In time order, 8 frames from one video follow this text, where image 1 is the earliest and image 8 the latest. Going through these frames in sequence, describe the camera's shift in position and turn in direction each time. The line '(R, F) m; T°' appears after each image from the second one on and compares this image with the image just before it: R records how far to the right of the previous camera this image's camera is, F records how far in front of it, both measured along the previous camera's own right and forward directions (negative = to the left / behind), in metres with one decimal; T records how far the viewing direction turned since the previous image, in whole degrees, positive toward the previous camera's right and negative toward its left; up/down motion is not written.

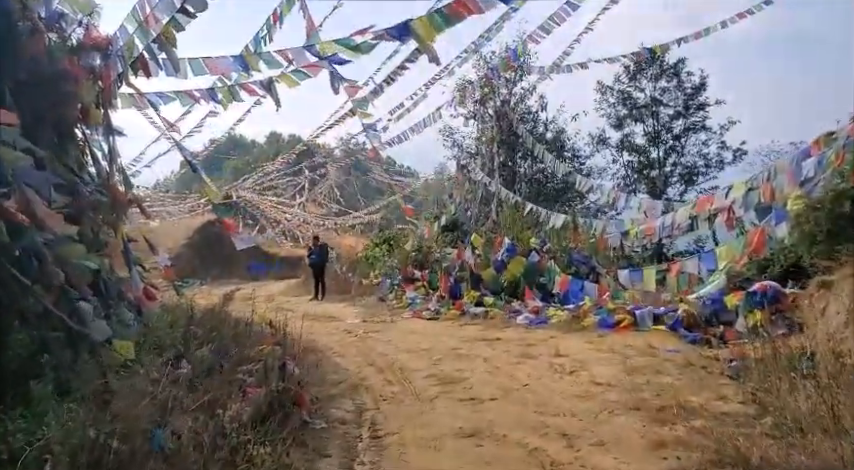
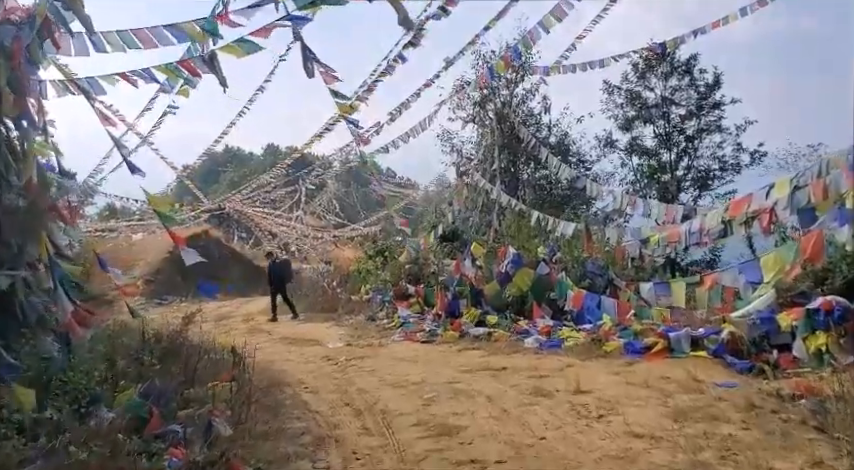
(+0.1, +1.4) m; 0°
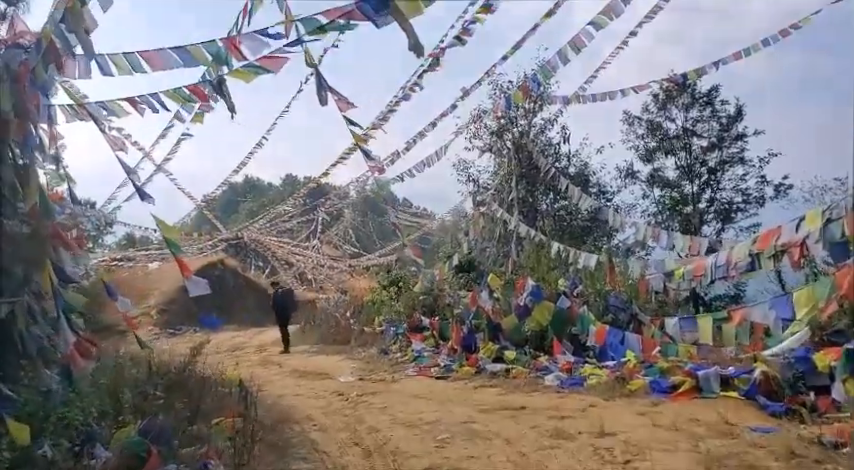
(0.0, +0.2) m; -2°
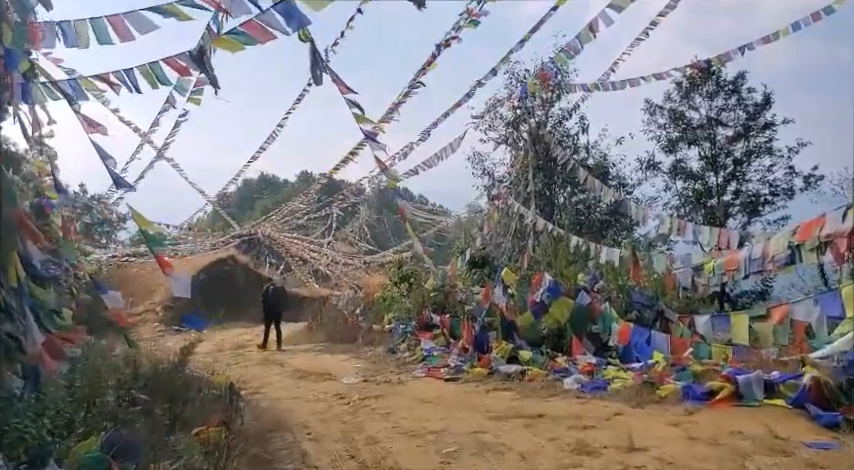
(+0.1, +0.7) m; -2°
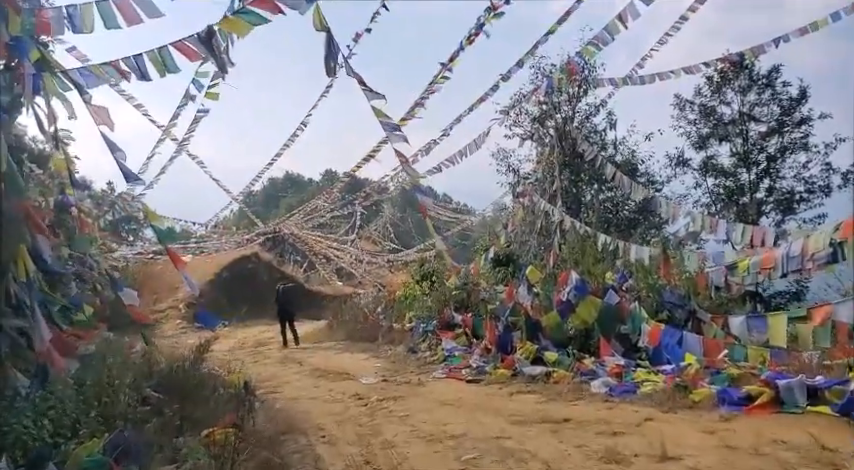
(0.0, +0.3) m; -2°
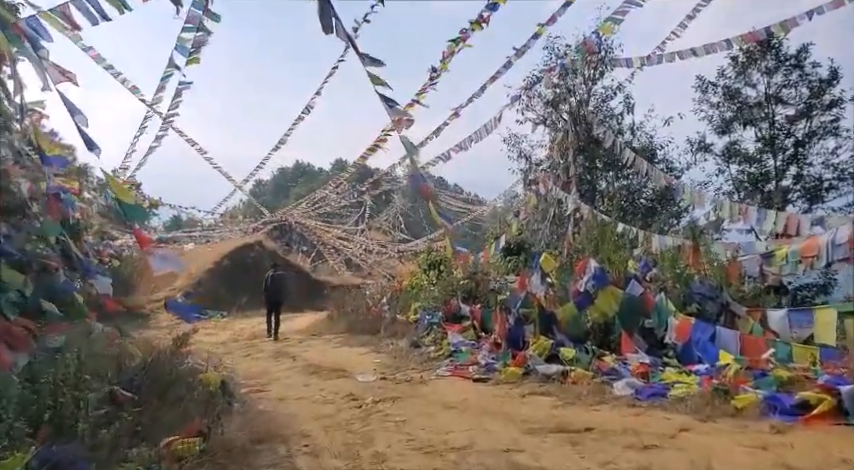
(+0.1, +0.8) m; -1°
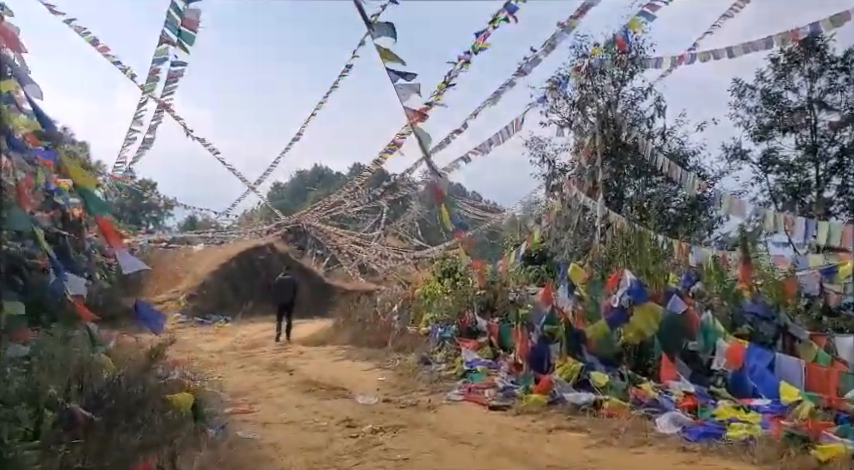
(+0.1, +0.9) m; -2°
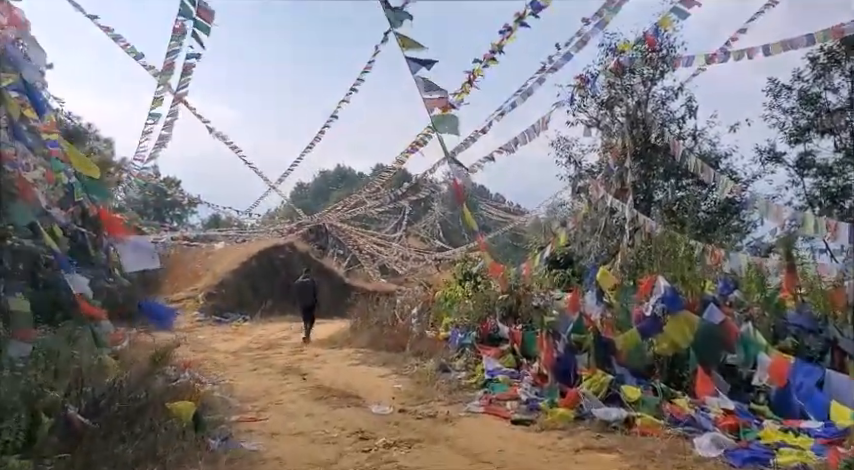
(0.0, +0.4) m; -2°
